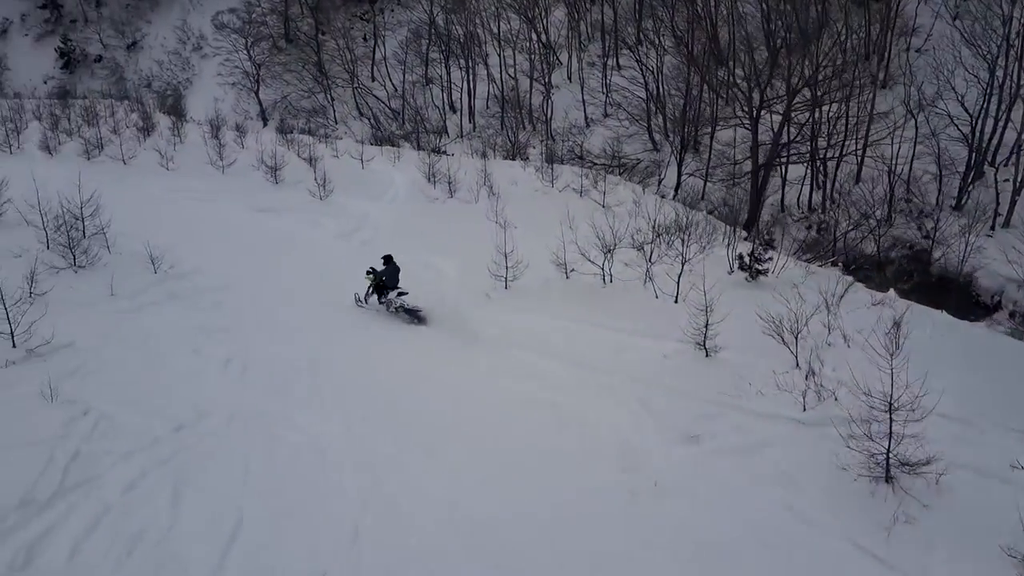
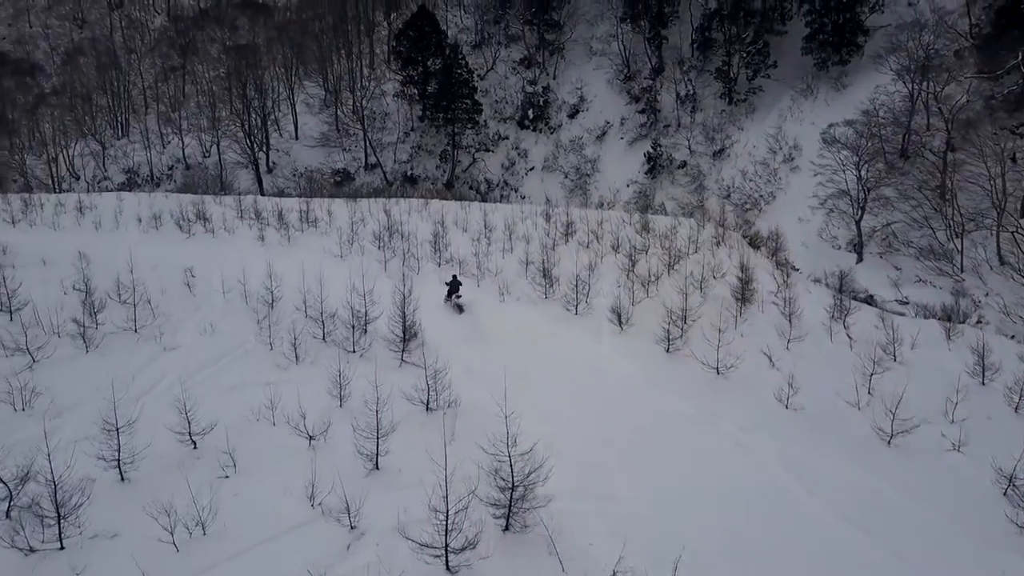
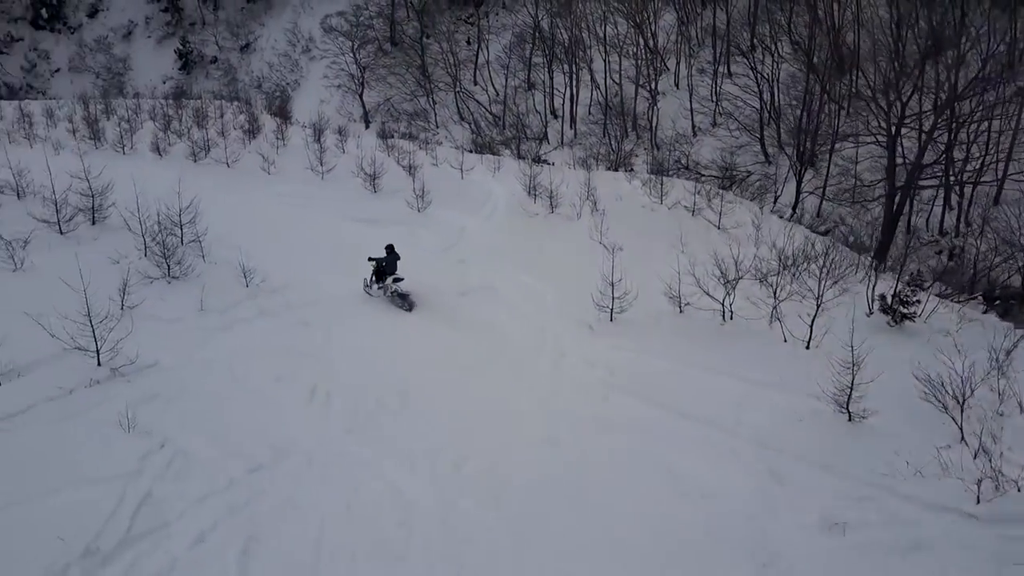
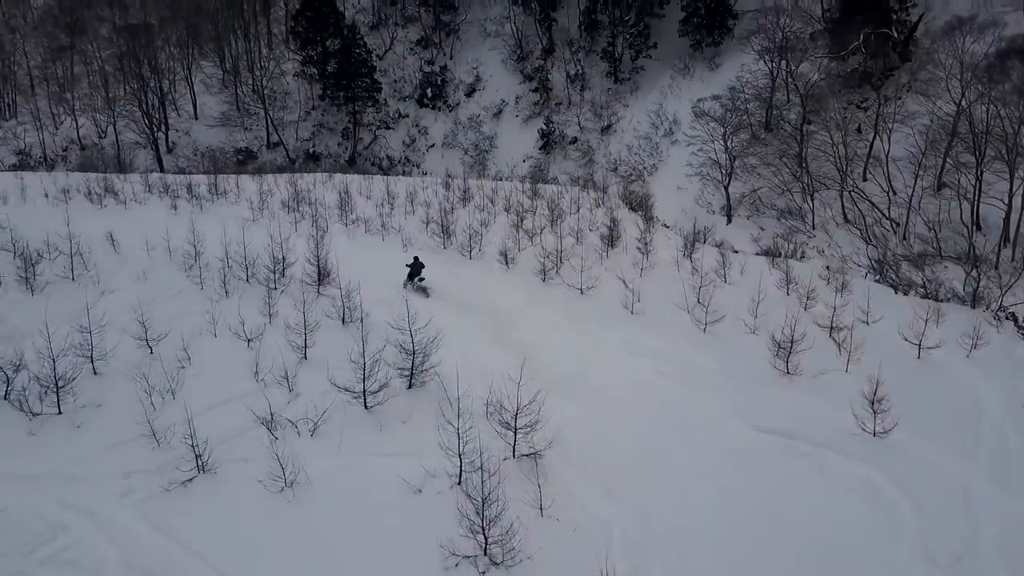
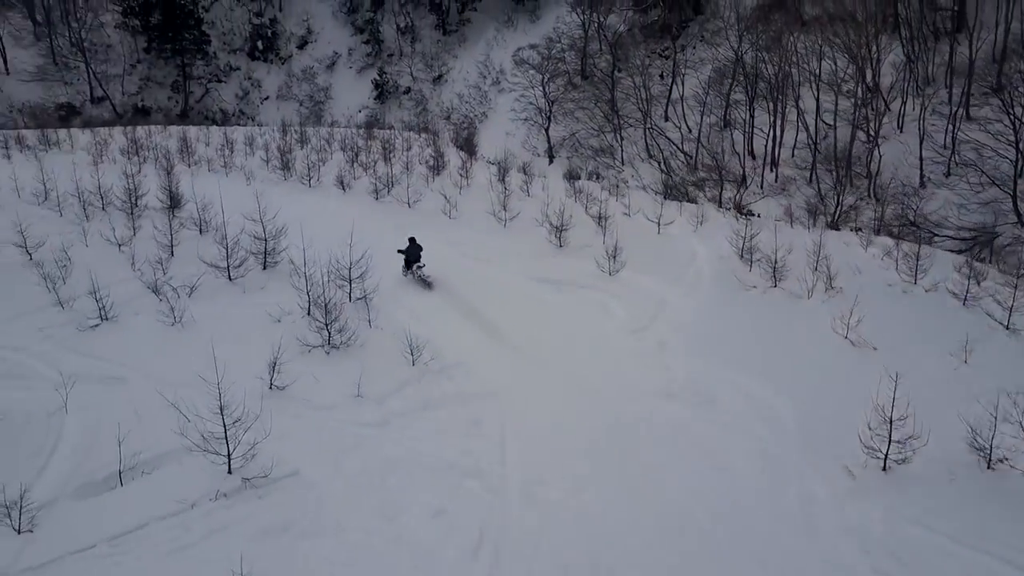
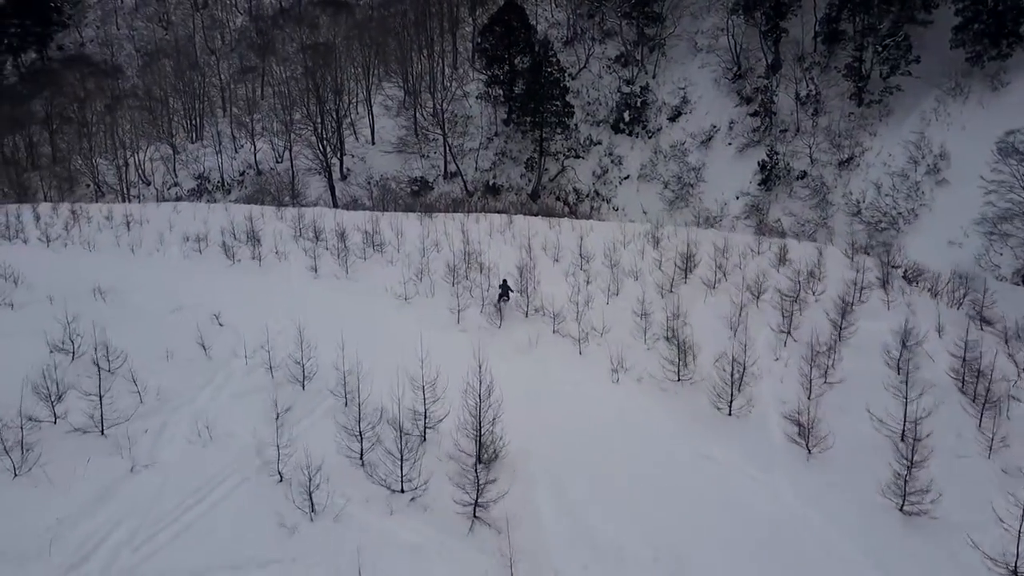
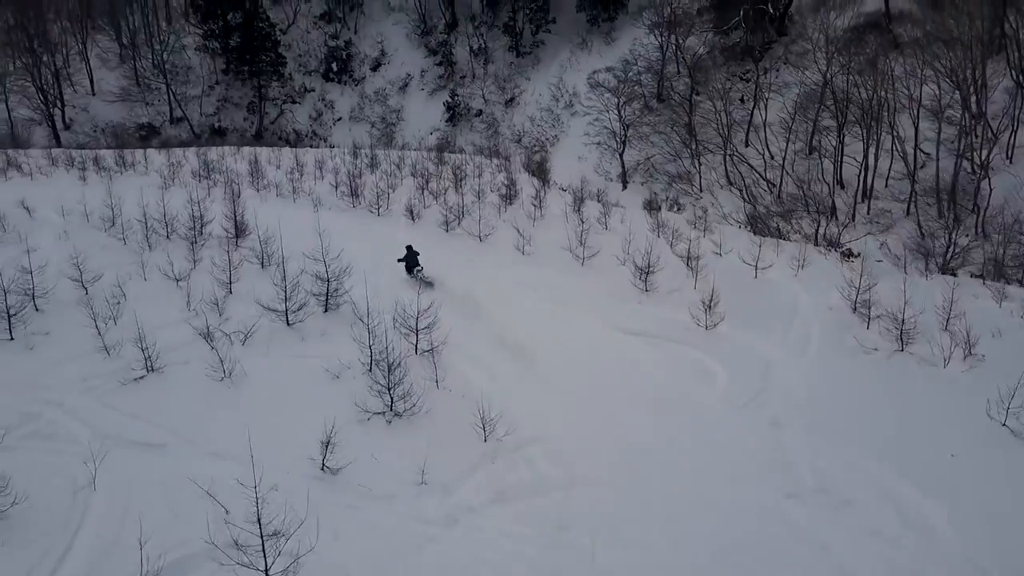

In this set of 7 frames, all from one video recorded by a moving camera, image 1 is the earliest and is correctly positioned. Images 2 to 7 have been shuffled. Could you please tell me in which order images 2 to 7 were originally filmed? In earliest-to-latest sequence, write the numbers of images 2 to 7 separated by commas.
3, 5, 7, 4, 2, 6
